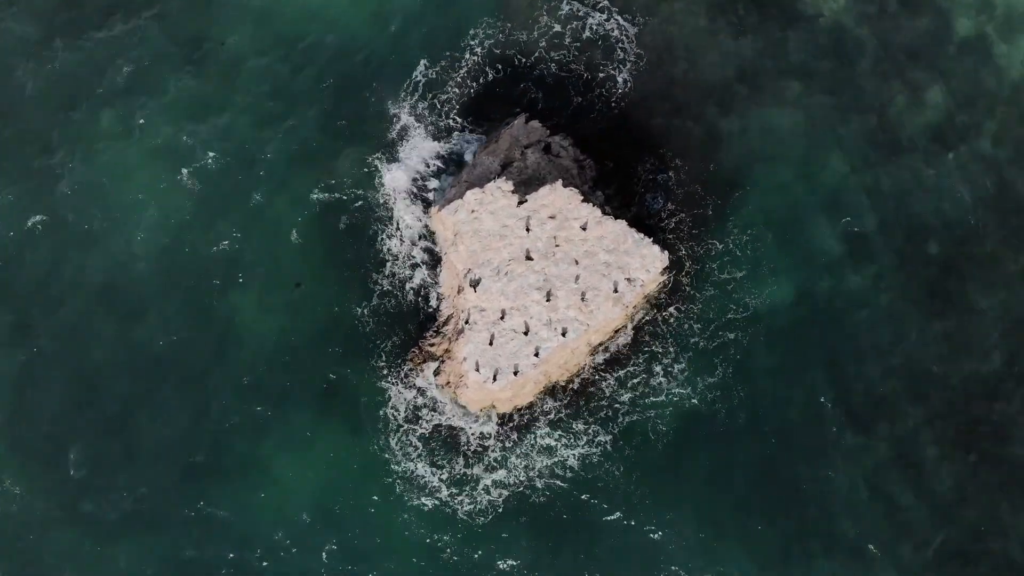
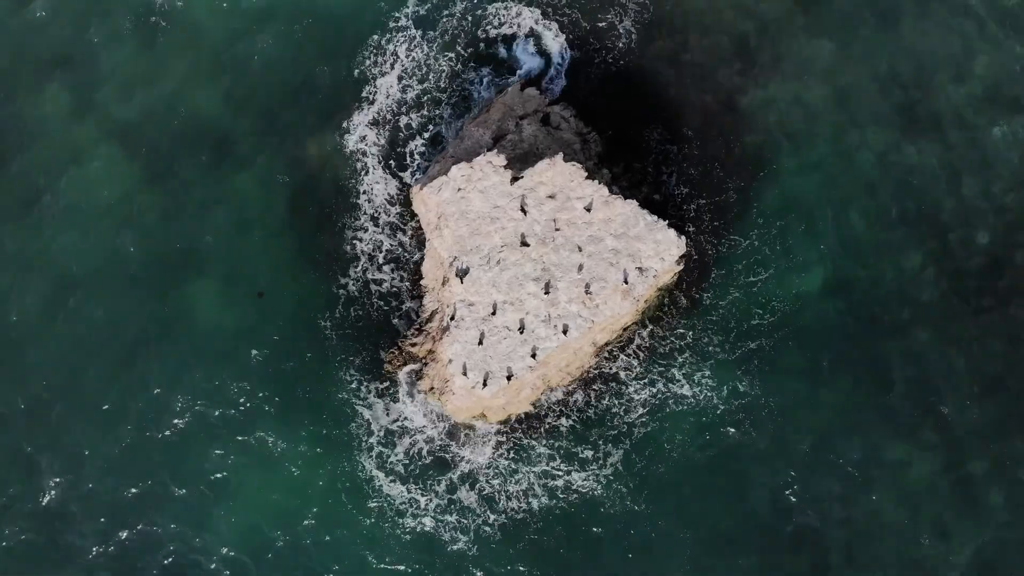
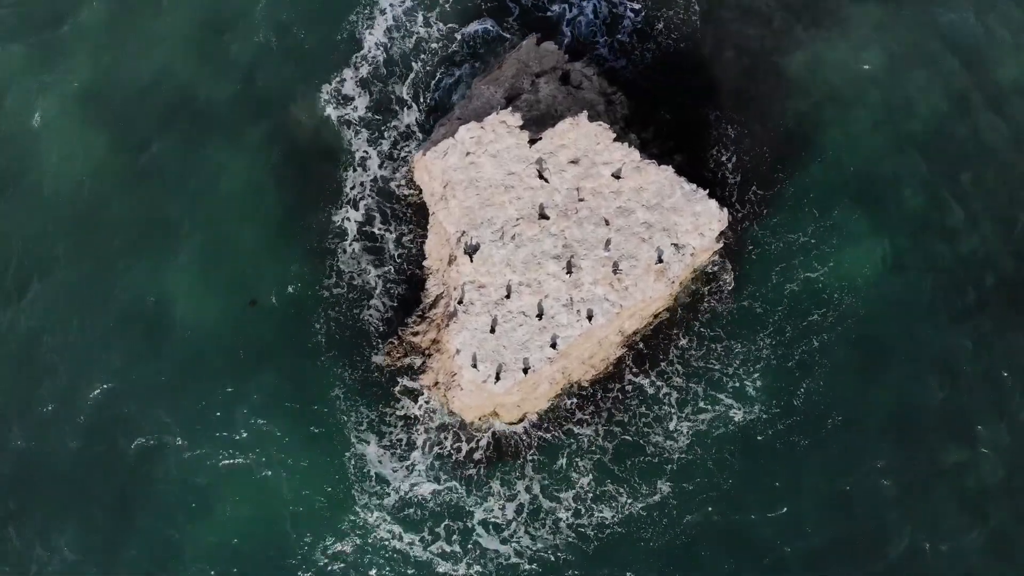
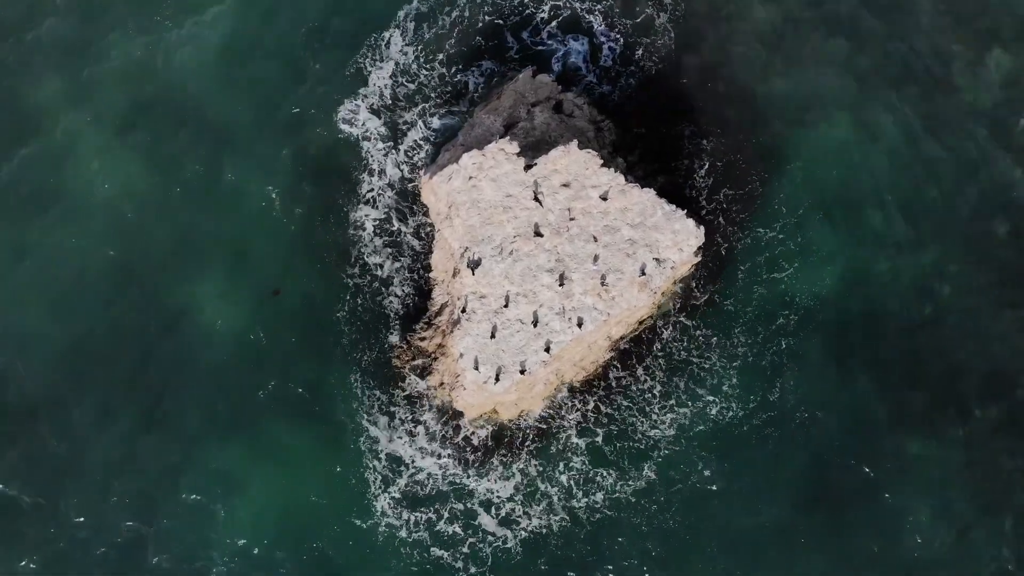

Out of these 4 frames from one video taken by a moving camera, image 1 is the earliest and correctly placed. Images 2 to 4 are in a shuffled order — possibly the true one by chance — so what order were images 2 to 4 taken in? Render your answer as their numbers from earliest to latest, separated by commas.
2, 4, 3
